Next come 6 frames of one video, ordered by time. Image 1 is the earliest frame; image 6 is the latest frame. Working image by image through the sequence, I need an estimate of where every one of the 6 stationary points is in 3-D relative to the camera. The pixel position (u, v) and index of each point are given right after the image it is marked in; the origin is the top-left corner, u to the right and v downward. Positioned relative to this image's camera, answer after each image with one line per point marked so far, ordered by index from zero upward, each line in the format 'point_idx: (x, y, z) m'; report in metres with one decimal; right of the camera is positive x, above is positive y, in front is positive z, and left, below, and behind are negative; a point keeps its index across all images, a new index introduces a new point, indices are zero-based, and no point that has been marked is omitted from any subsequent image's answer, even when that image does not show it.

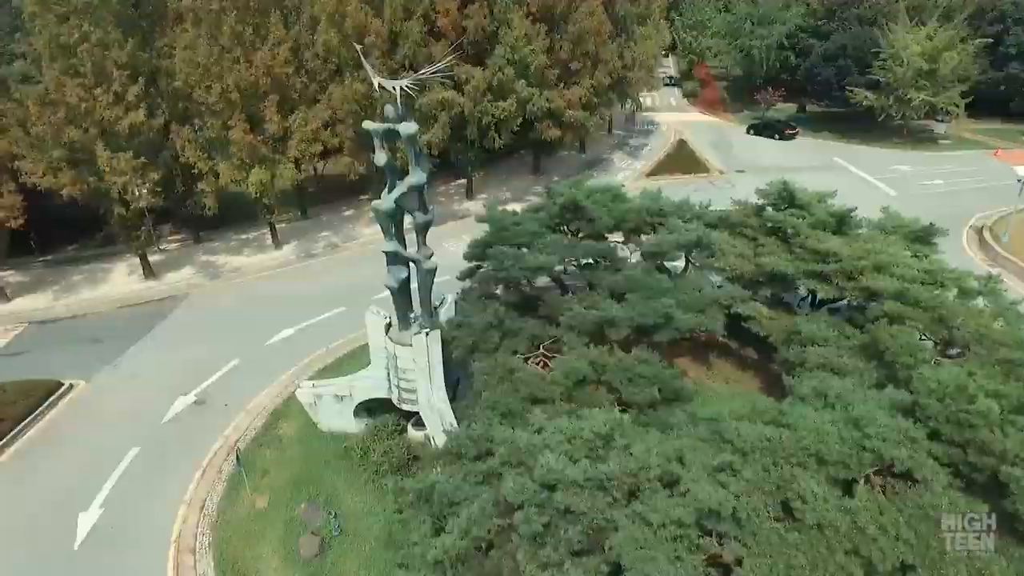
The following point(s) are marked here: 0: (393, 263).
0: (-2.9, +0.6, +15.2) m
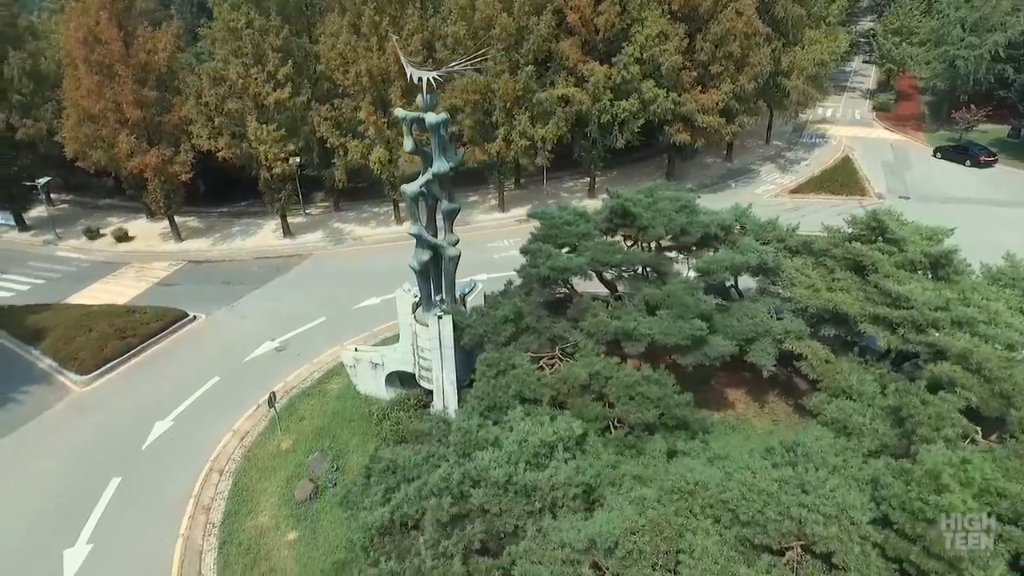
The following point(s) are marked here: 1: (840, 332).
0: (-2.4, +1.0, +16.0) m
1: (+8.4, -1.2, +16.5) m
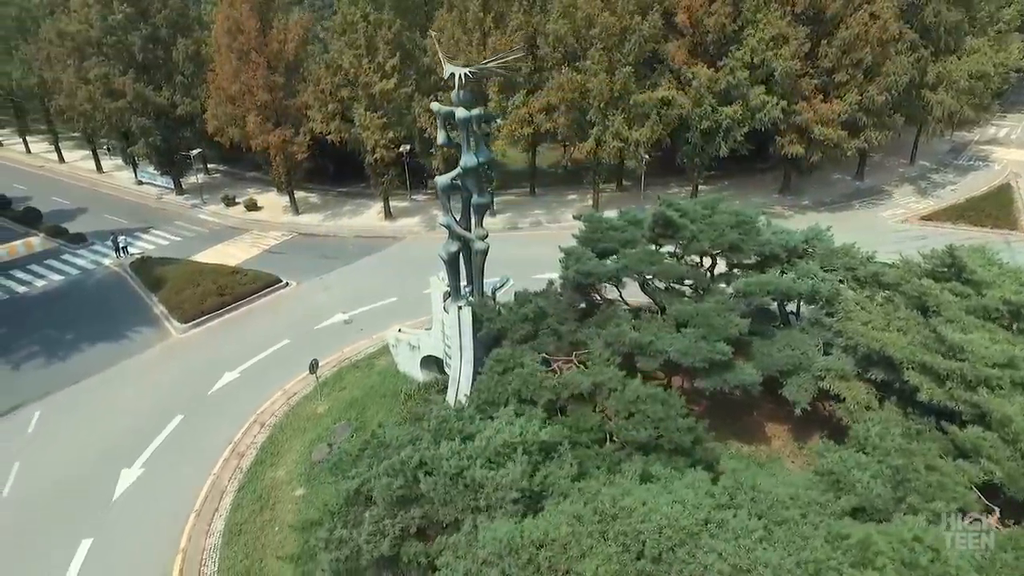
0: (-1.6, +1.3, +16.4) m
1: (+8.7, -2.1, +14.6) m
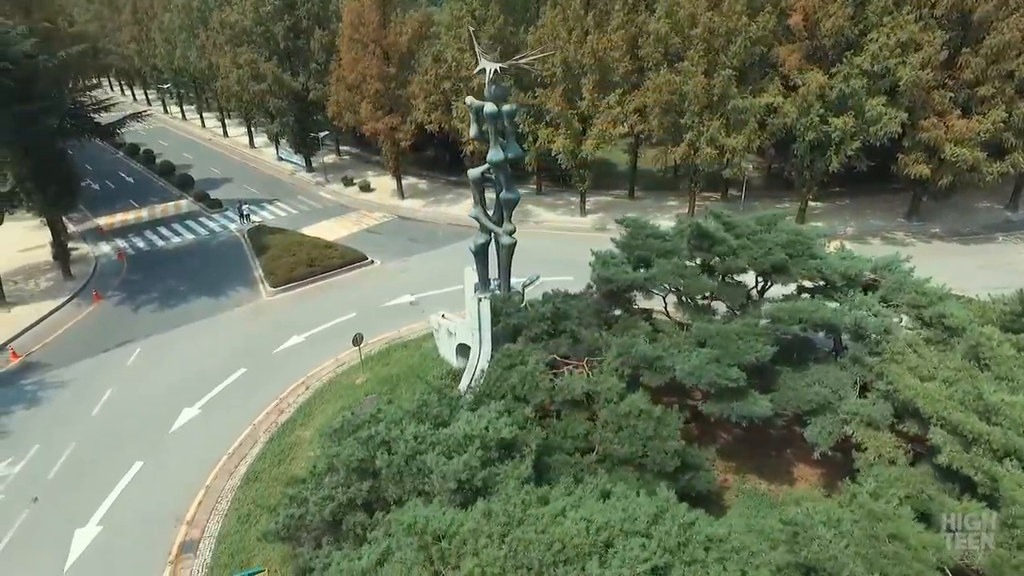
0: (-0.8, +1.5, +16.7) m
1: (+8.4, -3.0, +12.8) m
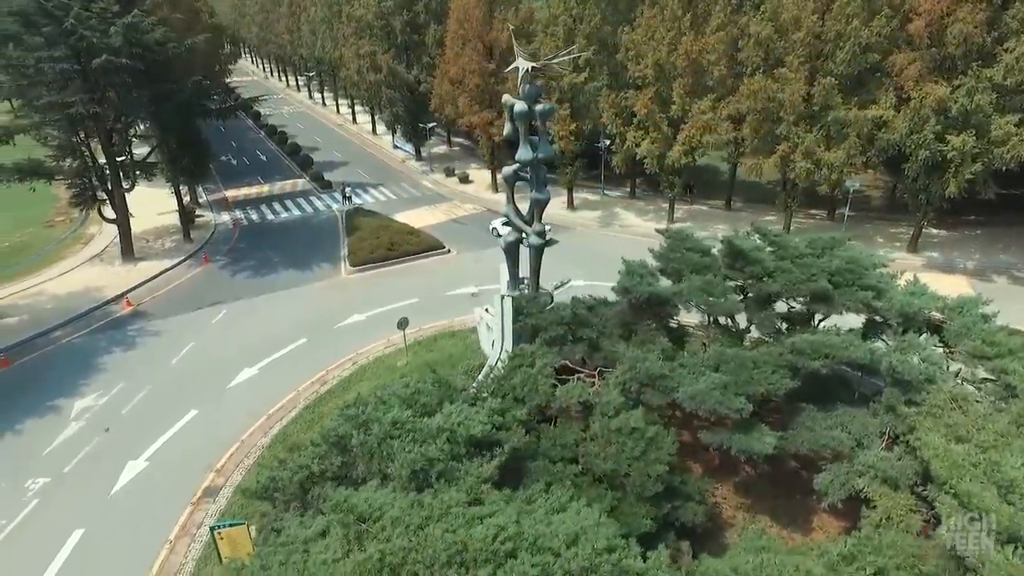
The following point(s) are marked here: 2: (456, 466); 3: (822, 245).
0: (0.0, +1.6, +16.8) m
1: (+7.8, -3.8, +11.2) m
2: (-1.0, -3.2, +11.4) m
3: (+7.5, +1.1, +15.6) m
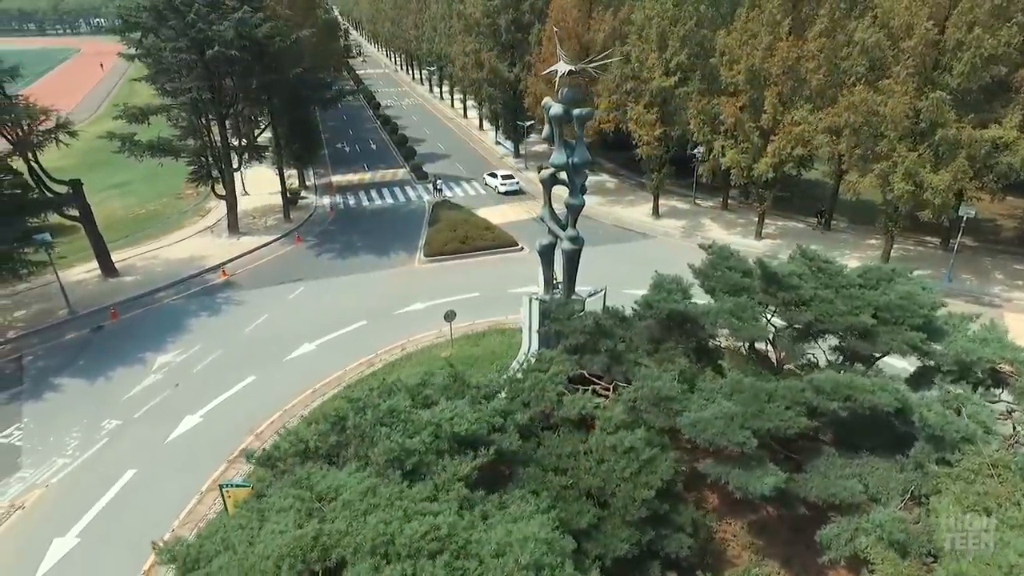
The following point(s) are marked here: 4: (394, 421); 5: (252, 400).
0: (+1.0, +1.5, +16.6) m
1: (+7.1, -4.6, +9.8) m
2: (-1.4, -3.2, +11.6) m
3: (+8.1, +0.3, +14.1) m
4: (-2.2, -2.6, +12.6) m
5: (-8.1, -3.5, +19.7) m
